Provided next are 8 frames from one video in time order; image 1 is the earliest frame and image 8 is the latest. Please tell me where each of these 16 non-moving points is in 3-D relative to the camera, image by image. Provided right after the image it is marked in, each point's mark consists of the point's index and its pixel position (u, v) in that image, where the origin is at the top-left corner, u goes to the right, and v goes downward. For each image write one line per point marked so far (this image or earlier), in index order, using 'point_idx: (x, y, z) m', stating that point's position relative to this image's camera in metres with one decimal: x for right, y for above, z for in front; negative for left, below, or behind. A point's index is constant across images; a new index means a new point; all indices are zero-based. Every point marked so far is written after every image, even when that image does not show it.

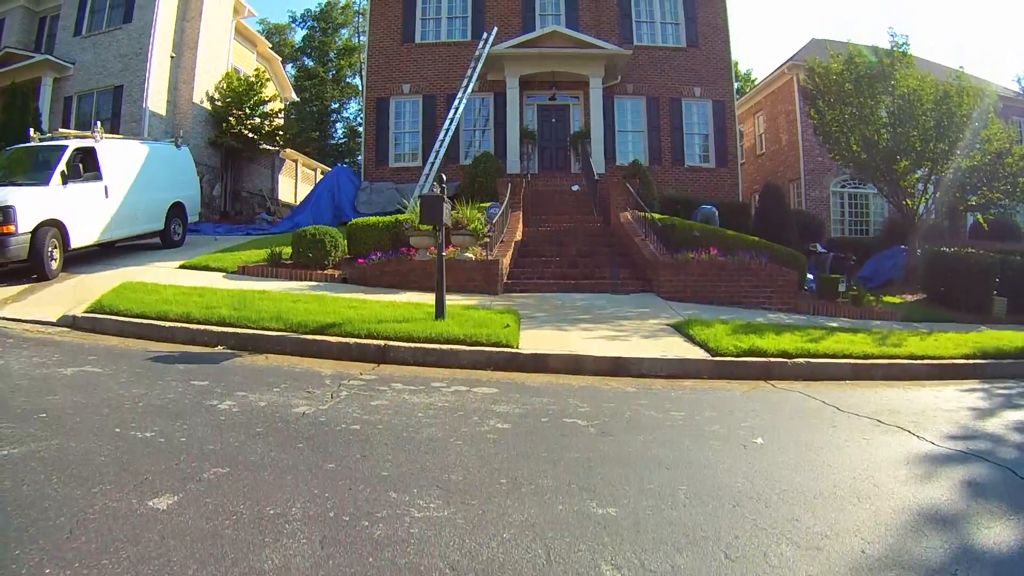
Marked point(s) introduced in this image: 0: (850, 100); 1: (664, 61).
0: (+19.1, +10.2, +13.2) m
1: (+10.3, +15.3, +16.1) m
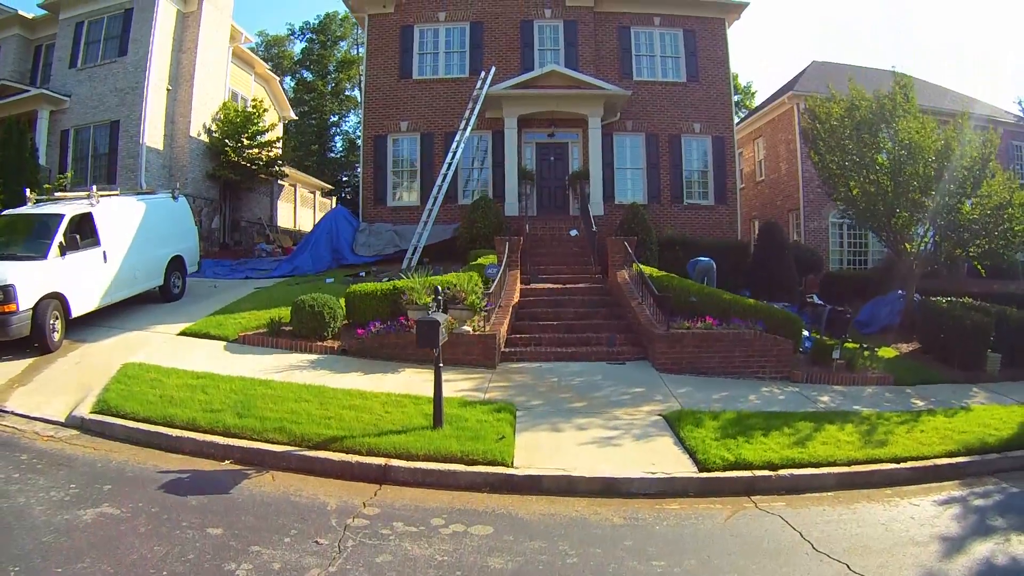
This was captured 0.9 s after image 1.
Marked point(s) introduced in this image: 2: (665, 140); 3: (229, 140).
0: (+19.0, +7.7, +13.2) m
1: (+10.2, +12.8, +16.0) m
2: (+10.2, +9.8, +15.8) m
3: (-22.0, +11.3, +18.4) m
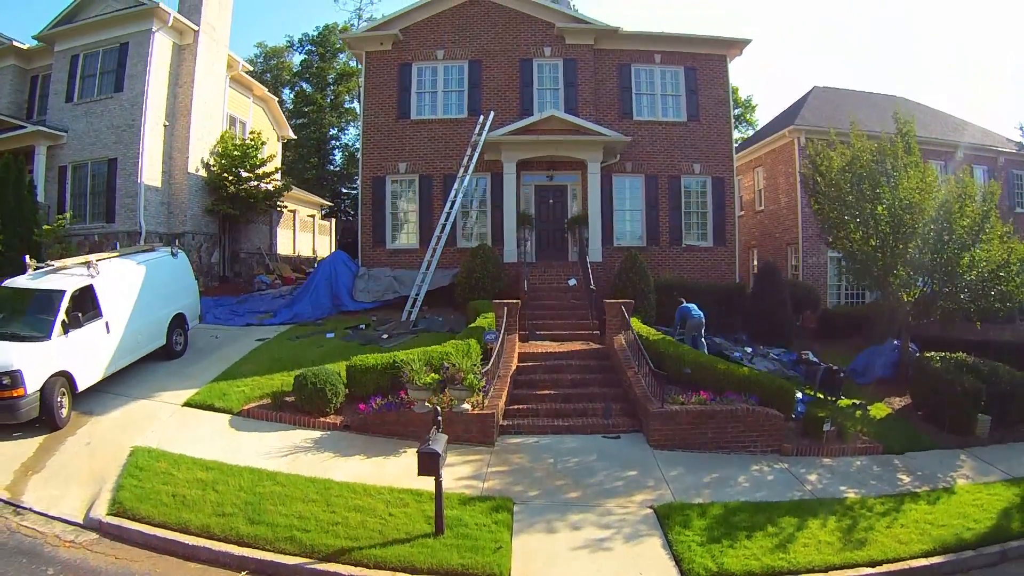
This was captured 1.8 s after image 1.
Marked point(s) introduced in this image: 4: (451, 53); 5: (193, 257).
0: (+18.9, +4.9, +13.2) m
1: (+10.1, +10.1, +15.9) m
2: (+10.2, +7.0, +15.8) m
3: (-22.0, +8.7, +18.3) m
4: (-4.0, +15.7, +15.8) m
5: (-23.6, +2.3, +17.5) m
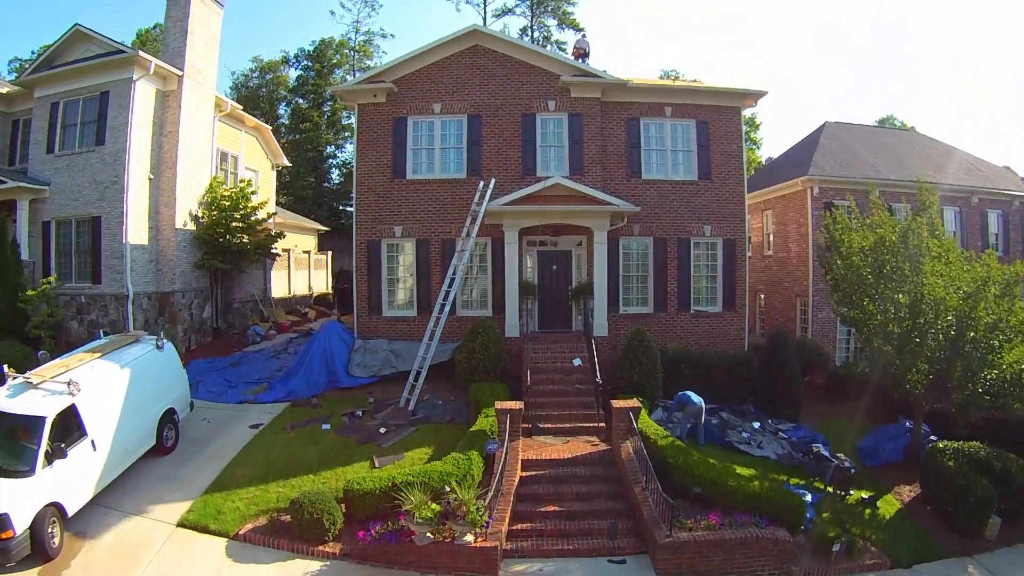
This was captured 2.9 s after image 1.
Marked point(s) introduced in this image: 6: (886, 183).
0: (+19.0, +0.5, +12.6) m
1: (+10.2, +5.8, +15.1) m
2: (+10.3, +2.7, +15.1) m
3: (-21.9, +4.5, +17.6) m
4: (-3.9, +11.4, +14.8) m
5: (-23.4, -2.0, +16.9) m
6: (+28.8, +8.1, +19.0) m
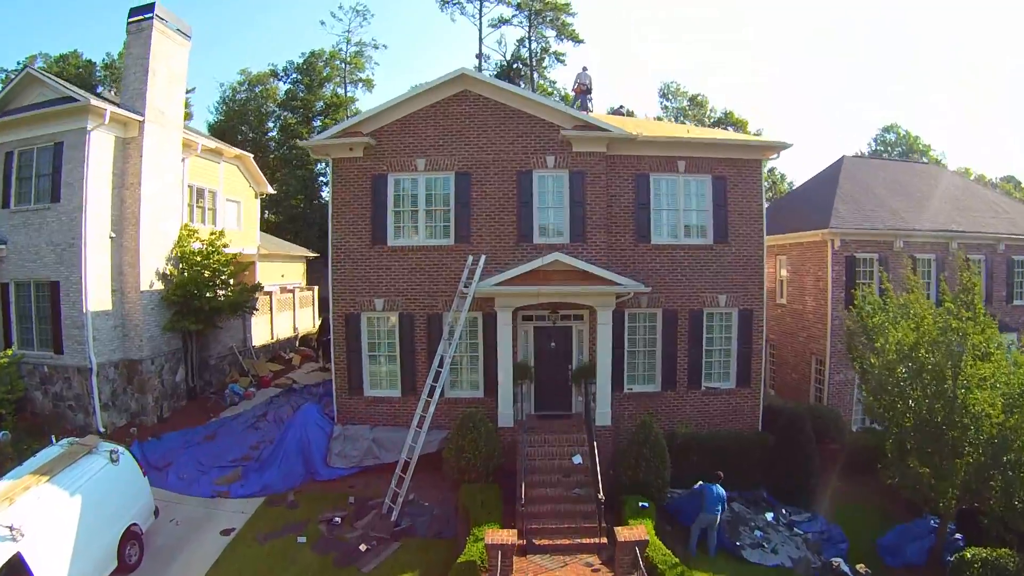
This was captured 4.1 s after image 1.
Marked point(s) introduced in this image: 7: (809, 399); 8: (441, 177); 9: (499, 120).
0: (+18.6, -3.9, +11.1) m
1: (+9.9, +1.4, +13.5) m
2: (+9.9, -1.6, +13.6) m
3: (-22.3, +0.1, +16.3) m
4: (-4.3, +7.0, +13.1) m
5: (-23.8, -6.3, +15.8) m
6: (+28.4, +3.9, +17.2) m
7: (+21.7, -8.1, +17.6) m
8: (-3.9, +6.1, +13.2) m
9: (-0.7, +9.3, +13.1) m
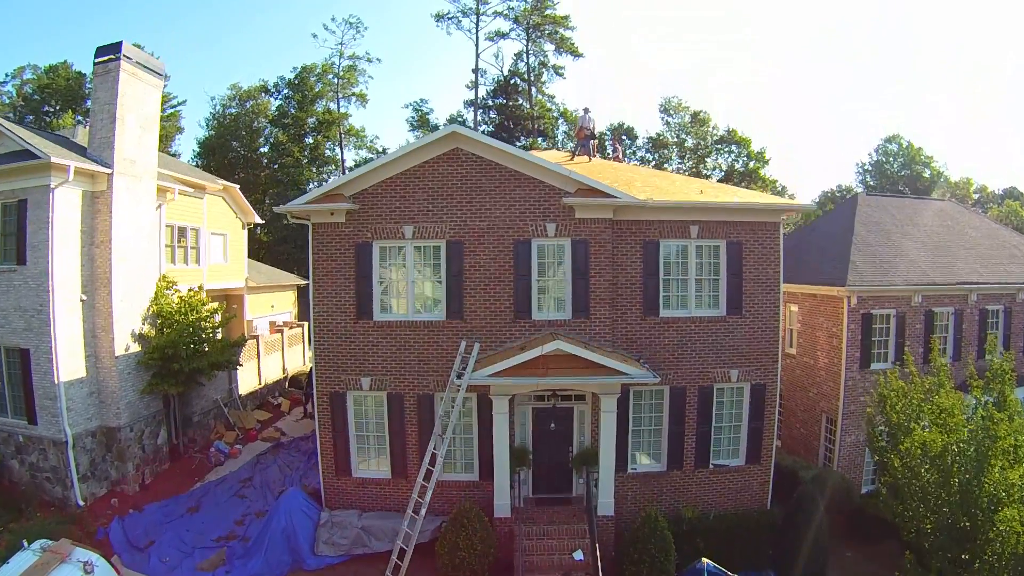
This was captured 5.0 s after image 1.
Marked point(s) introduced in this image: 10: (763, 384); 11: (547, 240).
0: (+18.4, -7.9, +10.2) m
1: (+9.7, -2.5, +12.5) m
2: (+9.7, -5.6, +12.7) m
3: (-22.5, -3.8, +15.4) m
4: (-4.5, +3.0, +12.0) m
5: (-24.0, -10.3, +15.1) m
6: (+28.2, 0.0, +16.0) m
7: (+21.6, -12.0, +16.8) m
8: (-4.1, +2.1, +12.2) m
9: (-0.9, +5.3, +11.9) m
10: (+13.7, -5.2, +12.9) m
11: (+1.7, +2.4, +12.0) m
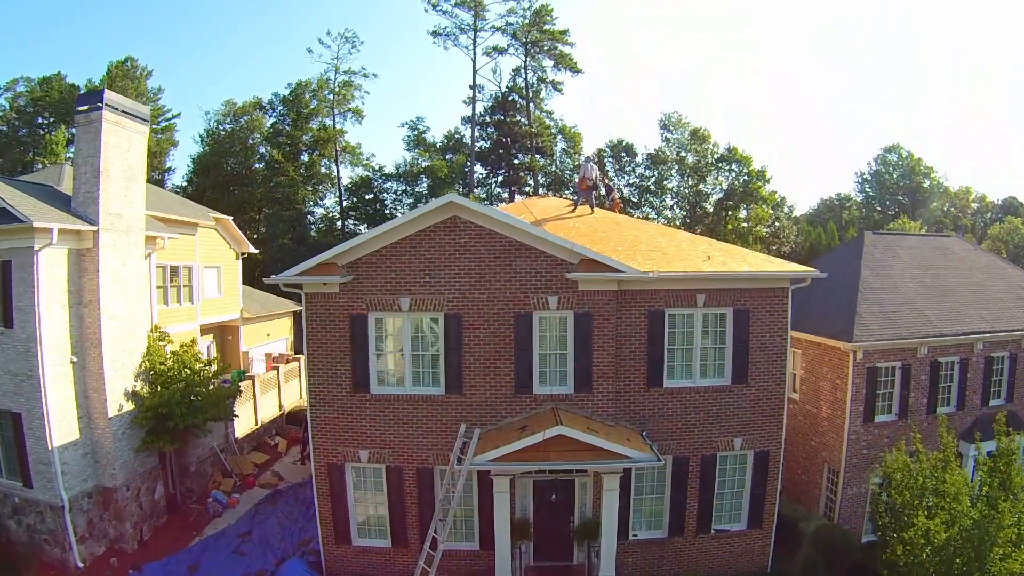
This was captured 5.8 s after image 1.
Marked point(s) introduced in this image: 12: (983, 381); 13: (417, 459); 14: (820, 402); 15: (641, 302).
0: (+18.5, -11.5, +10.1) m
1: (+9.7, -6.1, +12.3) m
2: (+9.7, -9.2, +12.5) m
3: (-22.5, -7.4, +15.2) m
4: (-4.5, -0.7, +11.6) m
5: (-23.9, -13.9, +15.0) m
6: (+28.2, -3.4, +15.8) m
7: (+21.6, -15.4, +16.8) m
8: (-4.1, -1.5, +11.8) m
9: (-0.9, +1.6, +11.5) m
10: (+13.7, -8.7, +12.7) m
11: (+1.7, -1.2, +11.6) m
12: (+33.4, -6.6, +16.9) m
13: (-4.8, -8.6, +12.1) m
14: (+21.8, -8.0, +16.7) m
15: (+6.3, -0.7, +11.8) m
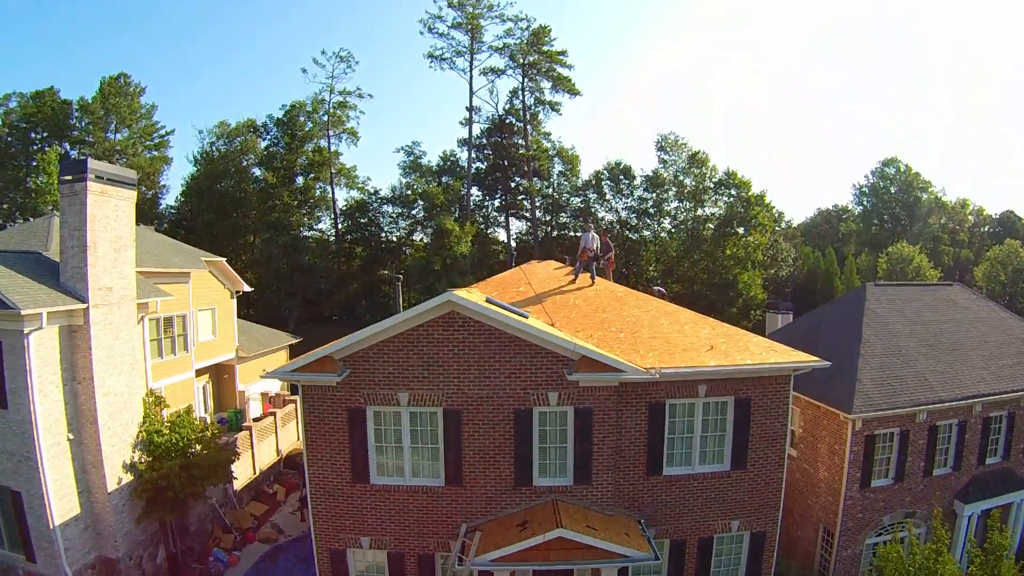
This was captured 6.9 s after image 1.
0: (+18.5, -16.1, +10.3) m
1: (+9.7, -10.6, +12.4) m
2: (+9.7, -13.7, +12.7) m
3: (-22.5, -11.9, +15.2) m
4: (-4.5, -5.2, +11.5) m
5: (-23.9, -18.3, +15.2) m
6: (+28.2, -7.8, +15.8) m
7: (+21.6, -19.8, +17.2) m
8: (-4.1, -6.1, +11.7) m
9: (-0.9, -2.9, +11.3) m
10: (+13.7, -13.3, +12.9) m
11: (+1.7, -5.8, +11.5) m
12: (+33.4, -11.0, +17.0) m
13: (-4.8, -13.1, +12.2) m
14: (+21.8, -12.4, +16.8) m
15: (+6.3, -5.2, +11.7) m
